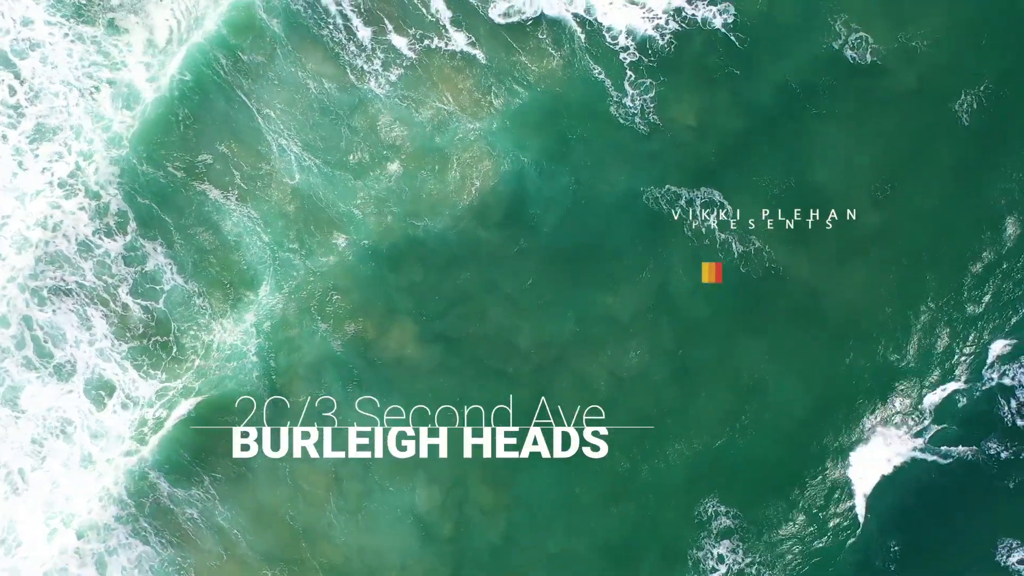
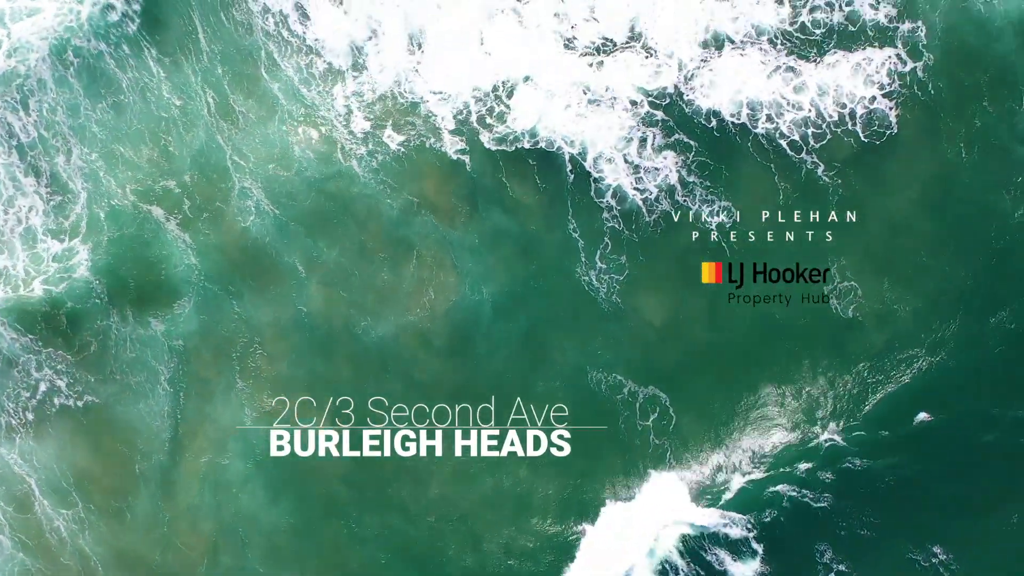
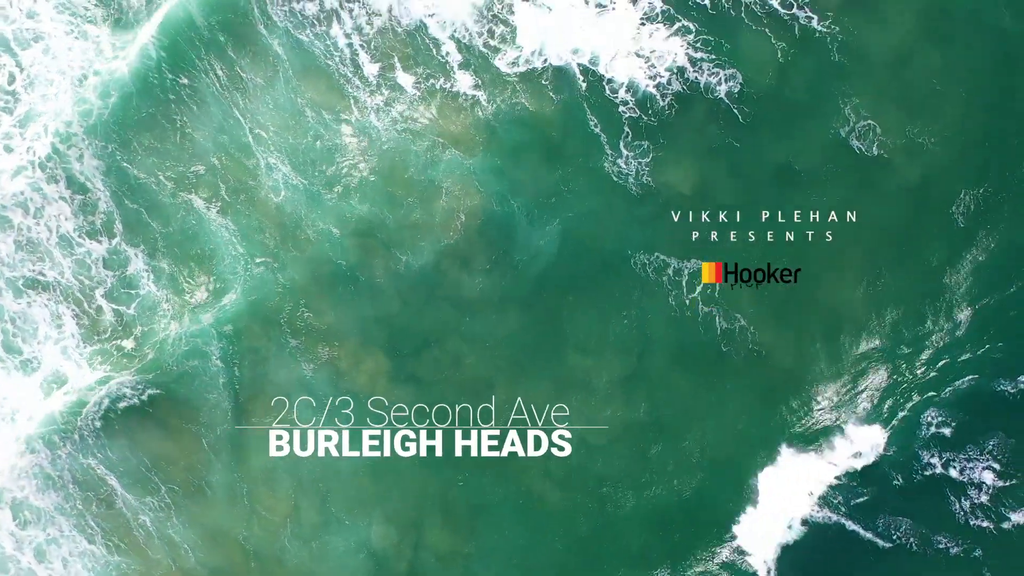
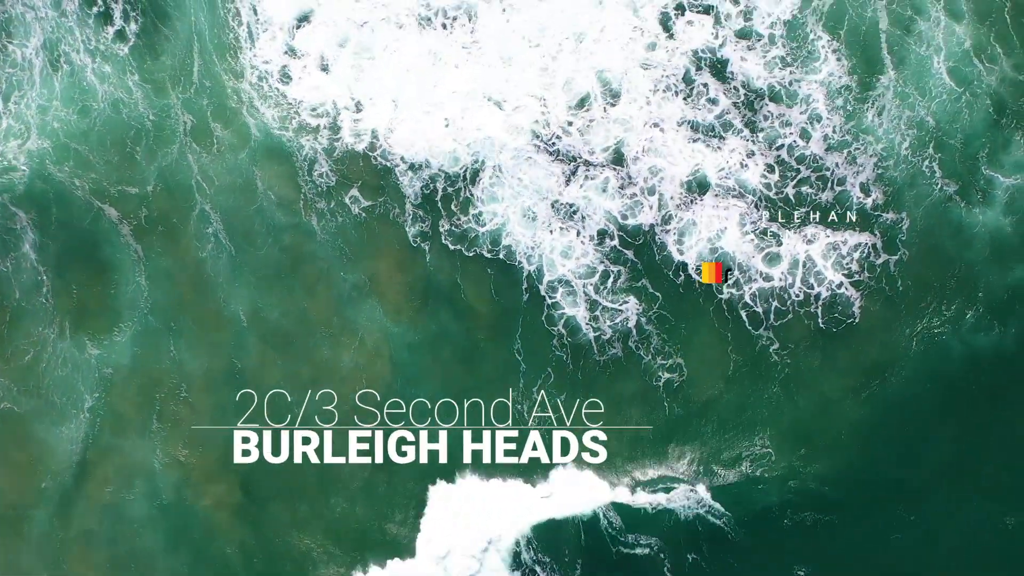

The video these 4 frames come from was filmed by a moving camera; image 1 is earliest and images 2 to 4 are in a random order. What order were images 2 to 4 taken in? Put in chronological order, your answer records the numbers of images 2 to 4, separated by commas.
3, 2, 4
